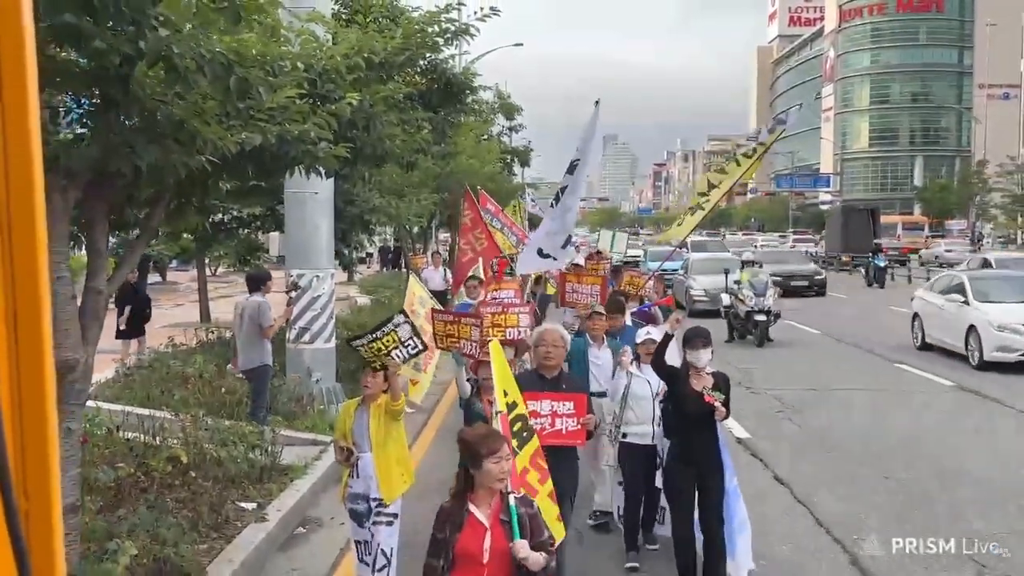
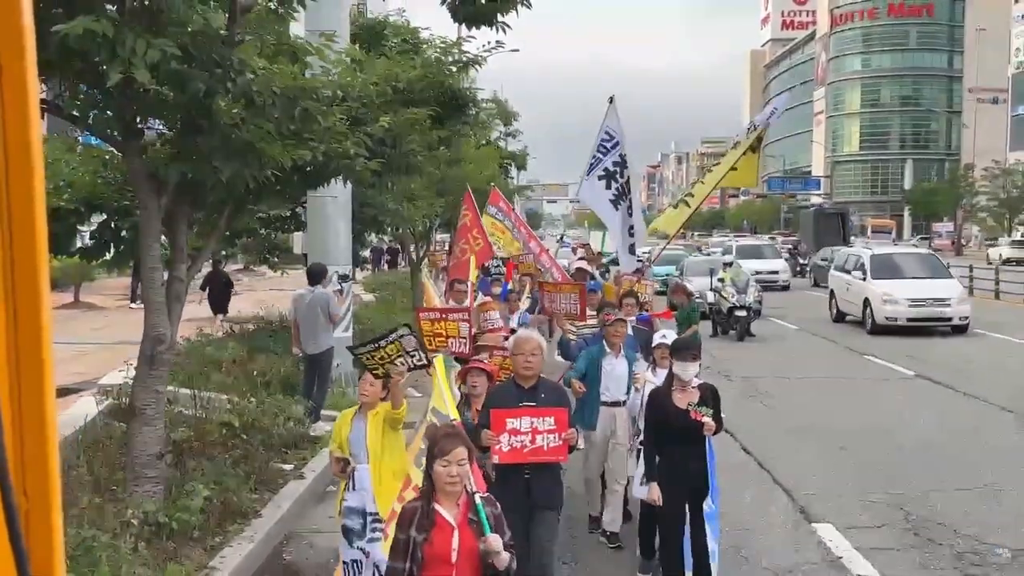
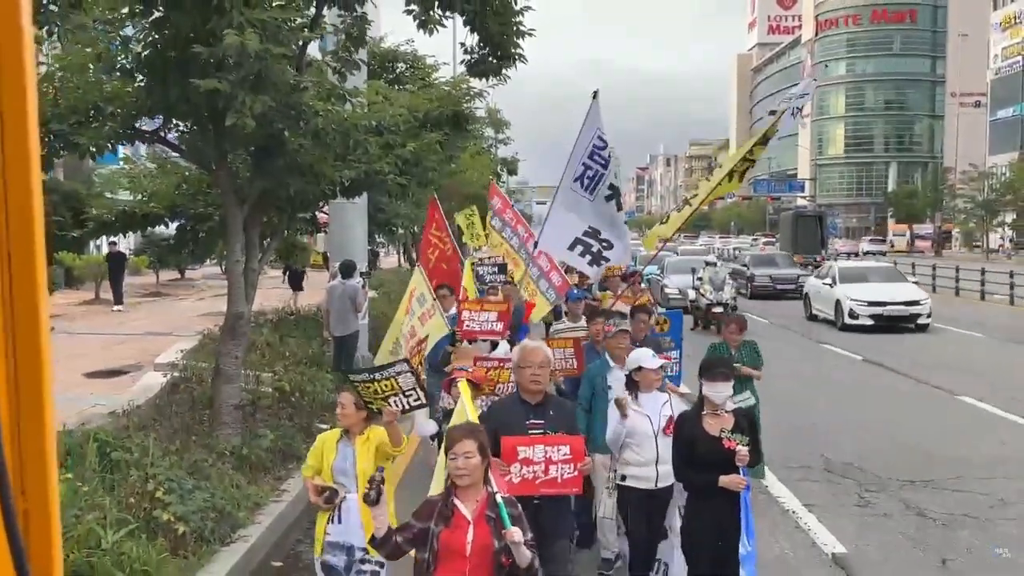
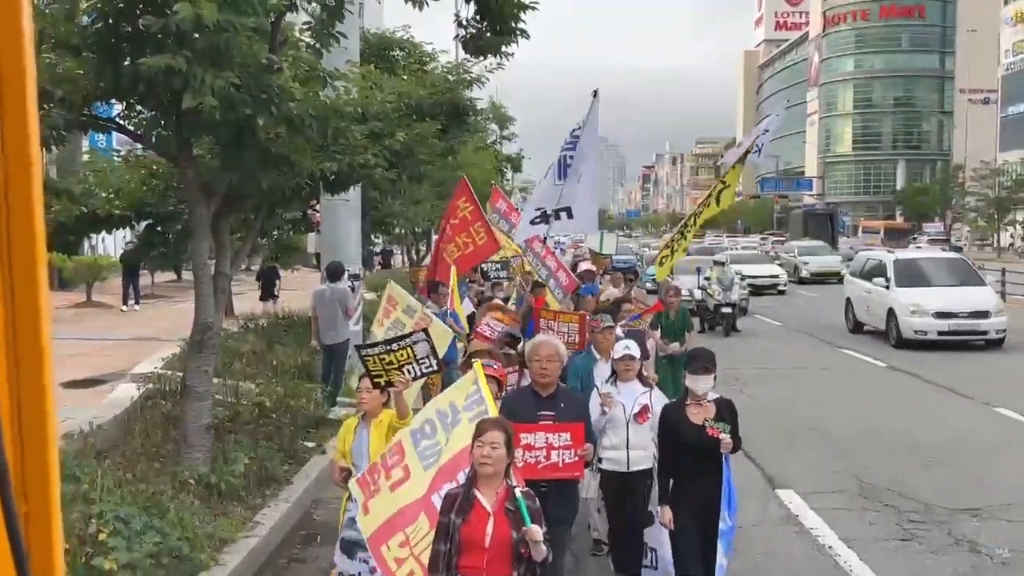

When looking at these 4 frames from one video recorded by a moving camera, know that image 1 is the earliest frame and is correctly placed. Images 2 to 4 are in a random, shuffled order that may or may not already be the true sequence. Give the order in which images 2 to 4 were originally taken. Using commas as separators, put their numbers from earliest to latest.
2, 4, 3
